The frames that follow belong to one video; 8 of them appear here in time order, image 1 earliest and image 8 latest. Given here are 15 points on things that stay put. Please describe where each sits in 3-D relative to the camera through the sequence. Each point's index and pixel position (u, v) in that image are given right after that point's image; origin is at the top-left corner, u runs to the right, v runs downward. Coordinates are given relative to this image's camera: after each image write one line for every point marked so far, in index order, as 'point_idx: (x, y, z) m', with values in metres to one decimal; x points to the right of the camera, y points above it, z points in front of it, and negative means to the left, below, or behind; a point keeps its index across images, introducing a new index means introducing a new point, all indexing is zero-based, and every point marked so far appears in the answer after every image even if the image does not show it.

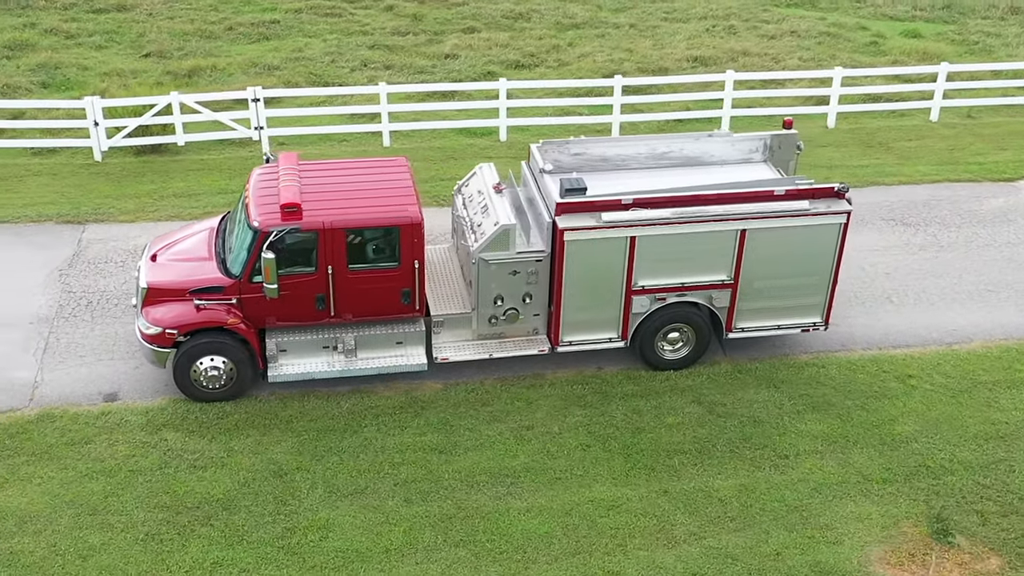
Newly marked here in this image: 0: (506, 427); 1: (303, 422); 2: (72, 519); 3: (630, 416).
0: (-0.1, -1.3, +10.8) m
1: (-1.9, -1.2, +10.7) m
2: (-3.6, -1.9, +9.5) m
3: (+1.1, -1.2, +11.0) m
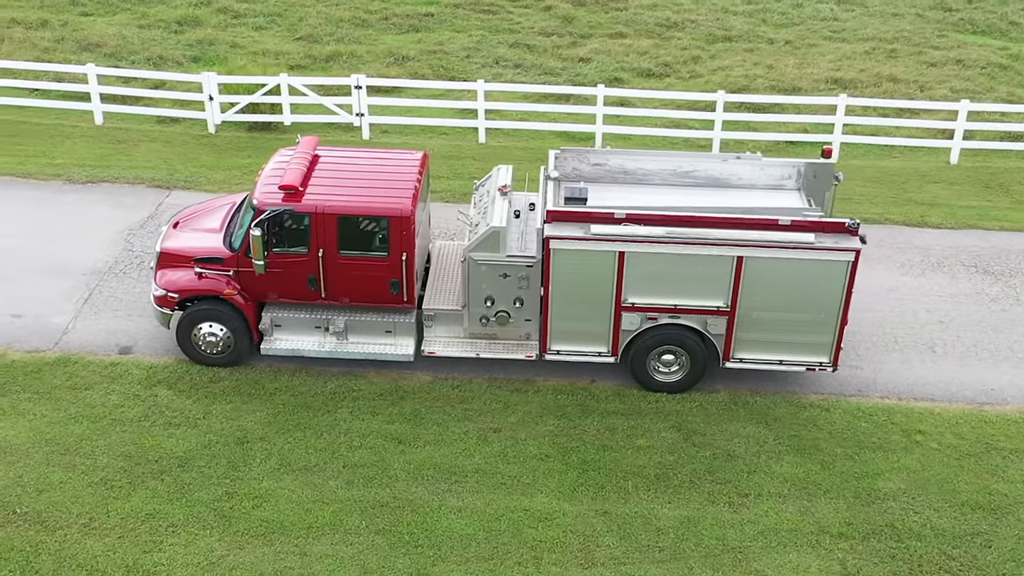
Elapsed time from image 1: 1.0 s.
0: (-0.4, -1.3, +10.9) m
1: (-2.2, -1.0, +11.2) m
2: (-4.1, -1.5, +10.3) m
3: (+0.8, -1.3, +10.9) m
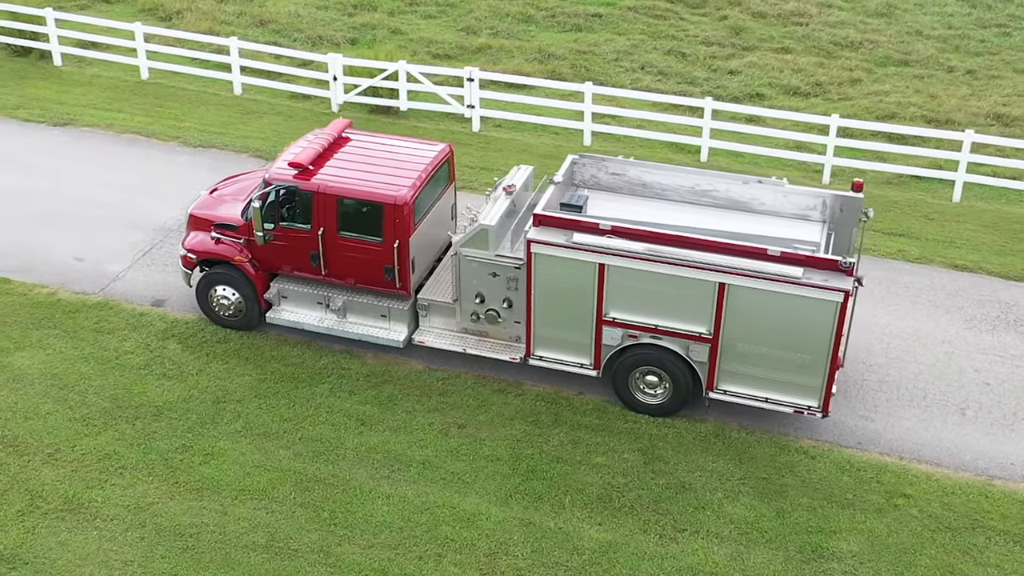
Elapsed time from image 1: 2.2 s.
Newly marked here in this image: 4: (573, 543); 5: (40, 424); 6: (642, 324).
0: (-0.7, -1.2, +10.9) m
1: (-2.3, -0.7, +11.7) m
2: (-4.4, -0.9, +11.2) m
3: (+0.5, -1.4, +10.7) m
4: (+0.5, -2.1, +9.6) m
5: (-4.3, -1.2, +10.6) m
6: (+1.2, -0.3, +10.7) m
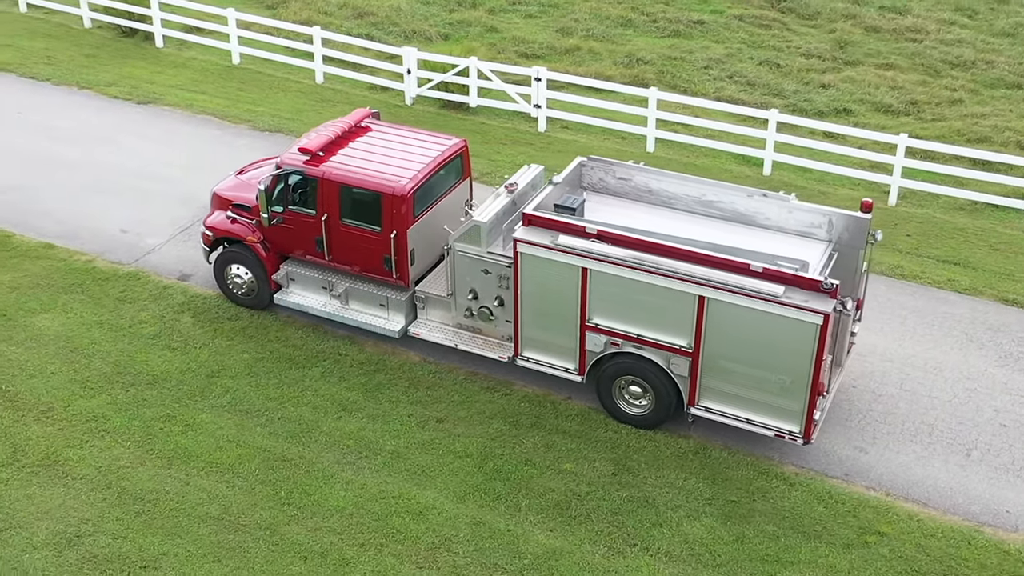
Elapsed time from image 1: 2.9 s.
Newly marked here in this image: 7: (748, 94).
0: (-0.9, -1.2, +11.0) m
1: (-2.4, -0.6, +11.9) m
2: (-4.5, -0.6, +11.7) m
3: (+0.2, -1.4, +10.6) m
4: (0.0, -2.1, +9.4) m
5: (-4.4, -0.9, +11.2) m
6: (+1.0, -0.4, +10.4) m
7: (+3.9, +3.2, +19.6) m
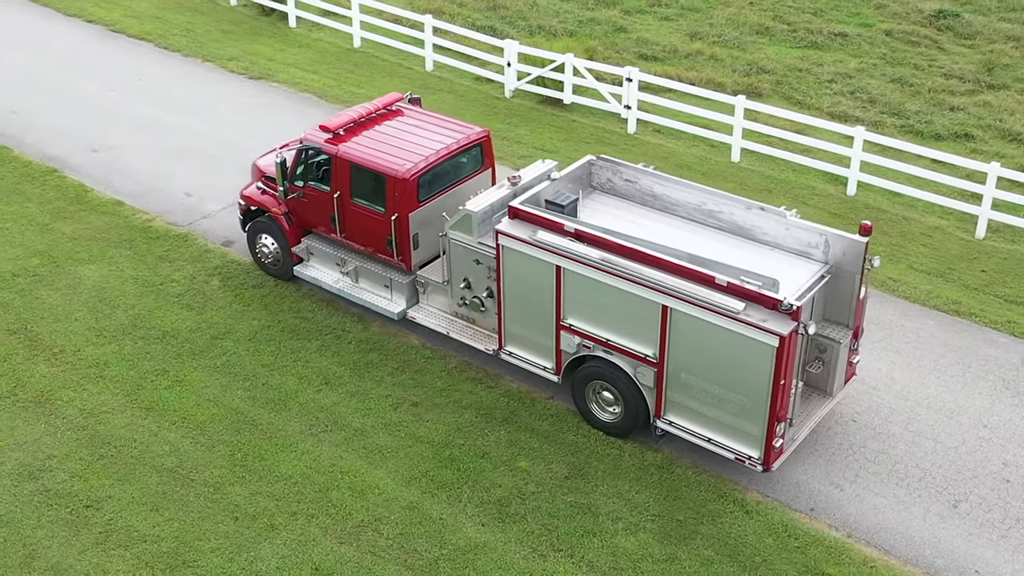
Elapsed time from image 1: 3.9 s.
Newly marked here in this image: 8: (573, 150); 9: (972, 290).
0: (-1.1, -1.0, +11.1) m
1: (-2.3, -0.3, +12.3) m
2: (-4.5, -0.1, +12.5) m
3: (-0.1, -1.4, +10.5) m
4: (-0.5, -2.0, +9.4) m
5: (-4.5, -0.4, +11.9) m
6: (+0.7, -0.4, +10.2) m
7: (+5.6, +2.8, +18.6) m
8: (+0.9, +2.0, +16.7) m
9: (+5.2, 0.0, +13.3) m
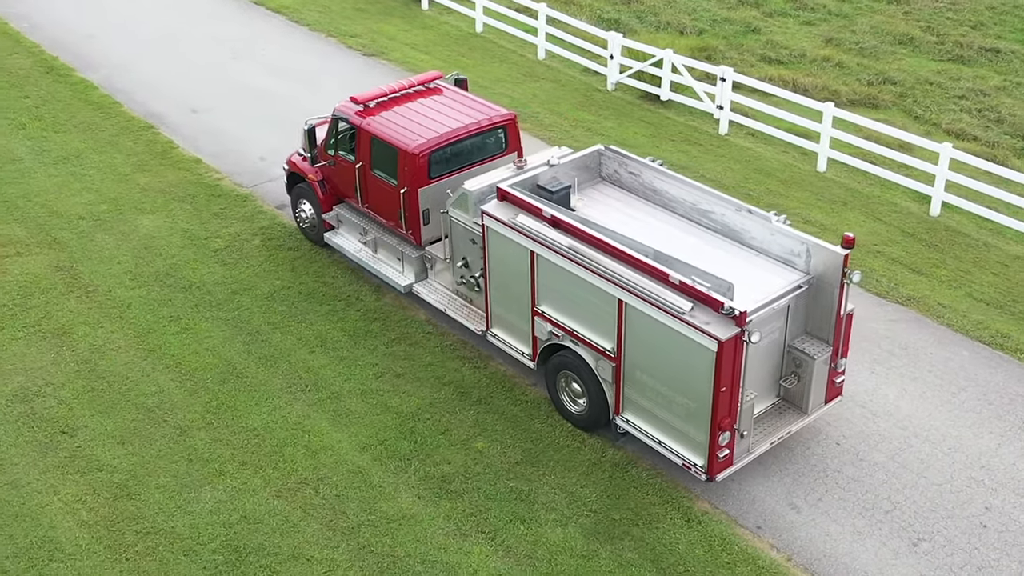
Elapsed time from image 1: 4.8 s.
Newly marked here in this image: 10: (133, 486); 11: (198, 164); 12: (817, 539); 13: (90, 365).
0: (-1.2, -0.7, +11.3) m
1: (-2.2, +0.1, +12.6) m
2: (-4.2, +0.5, +13.2) m
3: (-0.4, -1.2, +10.5) m
4: (-1.1, -1.7, +9.6) m
5: (-4.4, +0.2, +12.7) m
6: (+0.4, -0.3, +10.1) m
7: (+7.0, +2.3, +17.5) m
8: (+2.0, +2.0, +16.4) m
9: (+5.4, -0.4, +12.3) m
10: (-3.1, -1.6, +9.6) m
11: (-4.0, +1.6, +15.2) m
12: (+2.4, -2.0, +9.3) m
13: (-4.0, -0.7, +11.1) m
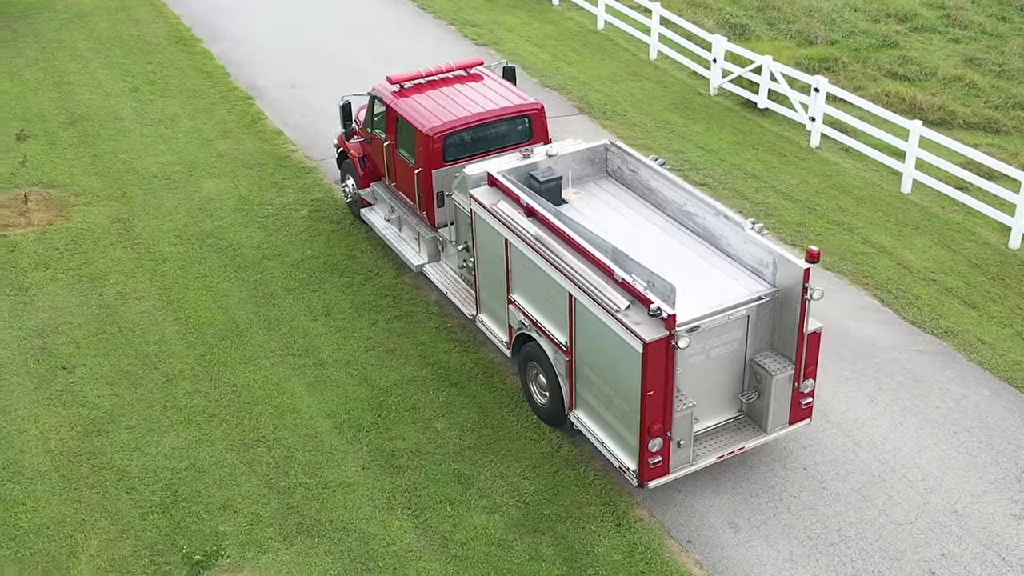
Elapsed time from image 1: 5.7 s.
0: (-1.3, -0.5, +11.5) m
1: (-1.9, +0.4, +13.0) m
2: (-3.7, +1.0, +13.9) m
3: (-0.7, -1.0, +10.6) m
4: (-1.6, -1.5, +9.8) m
5: (-4.0, +0.7, +13.4) m
6: (+0.2, -0.2, +10.0) m
7: (+8.2, +1.7, +16.1) m
8: (+3.0, +1.8, +16.0) m
9: (+5.4, -0.8, +11.3) m
10: (-3.5, -1.2, +10.2) m
11: (-3.1, +2.0, +15.8) m
12: (+1.8, -2.1, +8.9) m
13: (-4.0, -0.2, +11.8) m
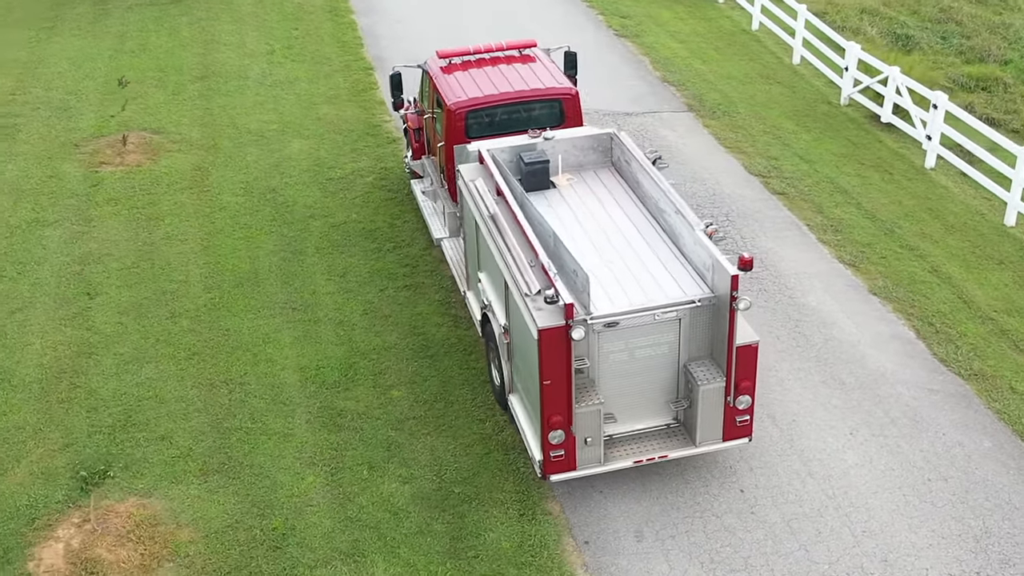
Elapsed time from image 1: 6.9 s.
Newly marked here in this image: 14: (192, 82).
0: (-1.3, -0.2, +11.7) m
1: (-1.4, +0.8, +13.3) m
2: (-3.0, +1.6, +14.6) m
3: (-1.0, -0.7, +10.7) m
4: (-2.1, -1.1, +10.1) m
5: (-3.4, +1.3, +14.2) m
6: (-0.2, -0.1, +9.9) m
7: (+9.1, +0.8, +14.1) m
8: (+4.2, +1.6, +15.1) m
9: (+5.1, -1.3, +10.1) m
10: (-3.8, -0.6, +10.9) m
11: (-1.8, +2.5, +16.3) m
12: (+0.9, -2.0, +8.5) m
13: (-3.8, +0.4, +12.6) m
14: (-4.6, +3.0, +17.0) m
